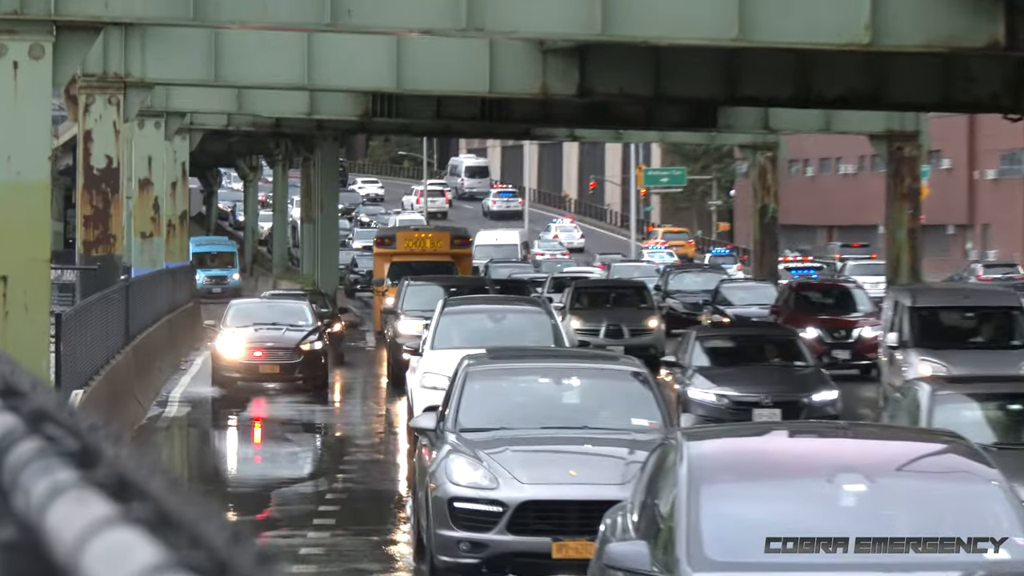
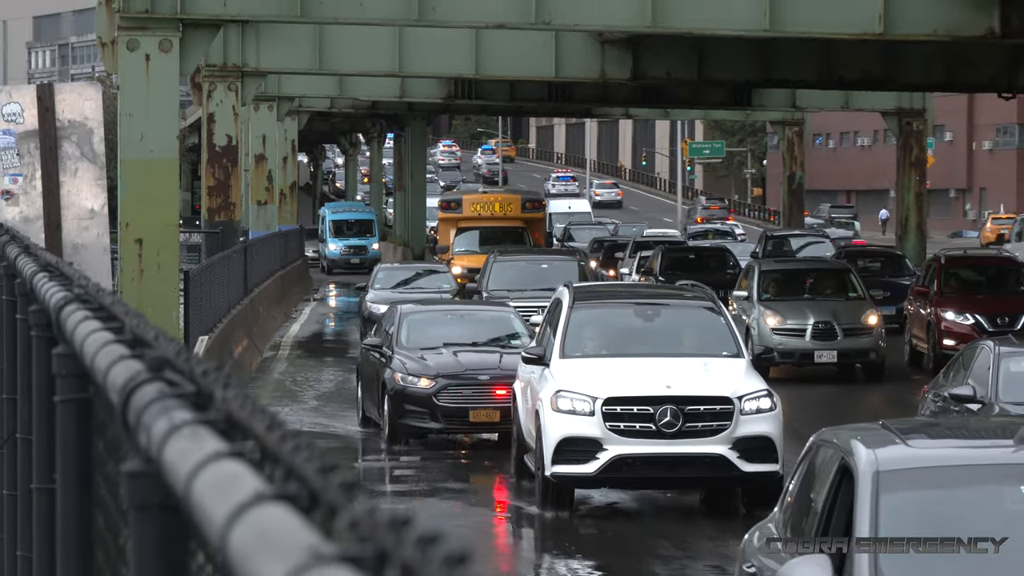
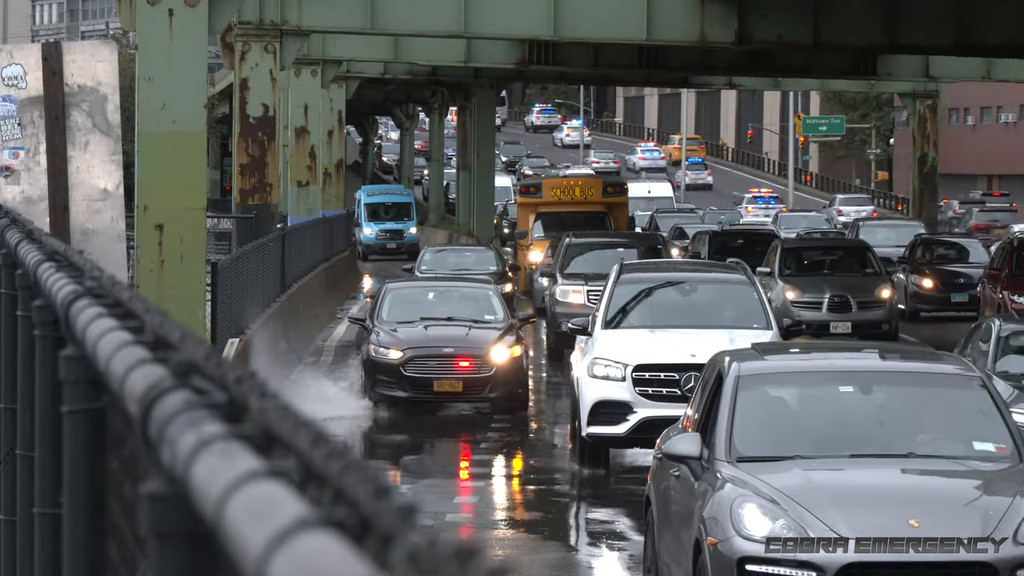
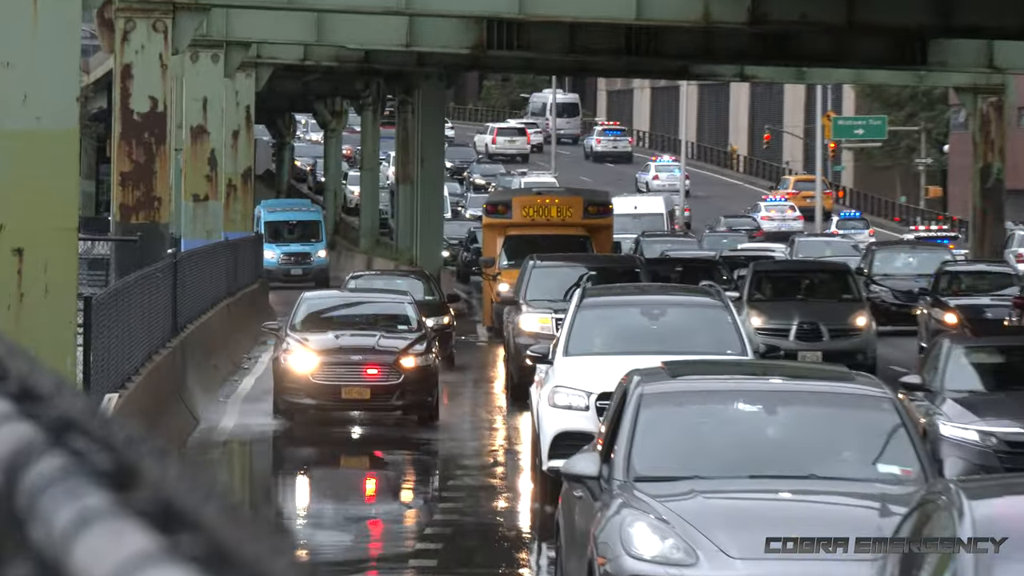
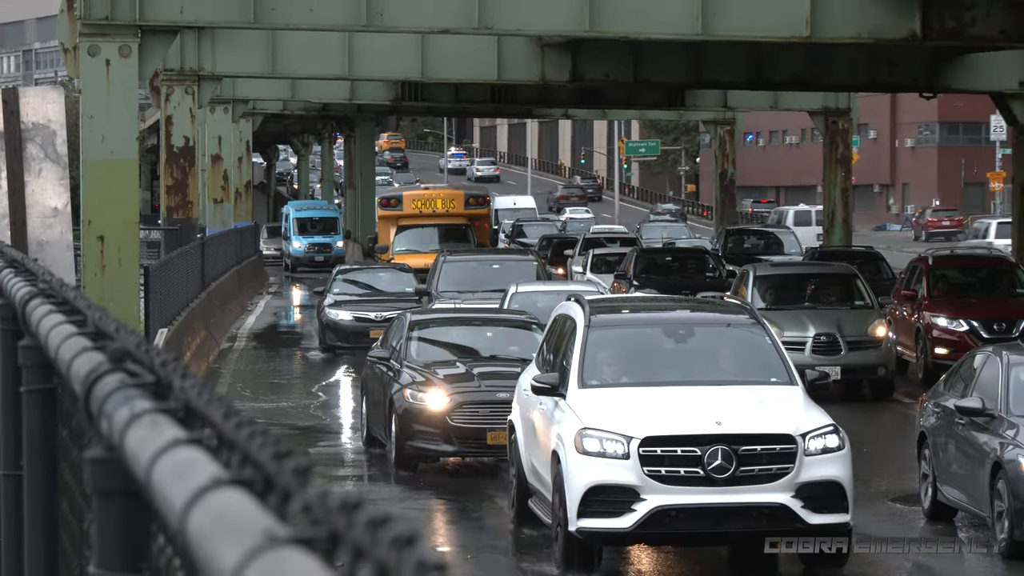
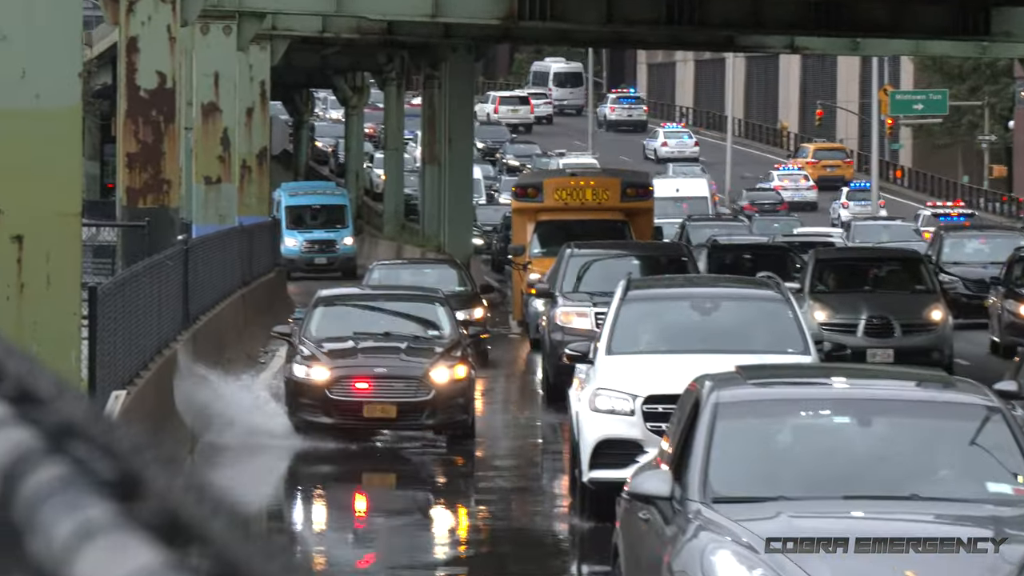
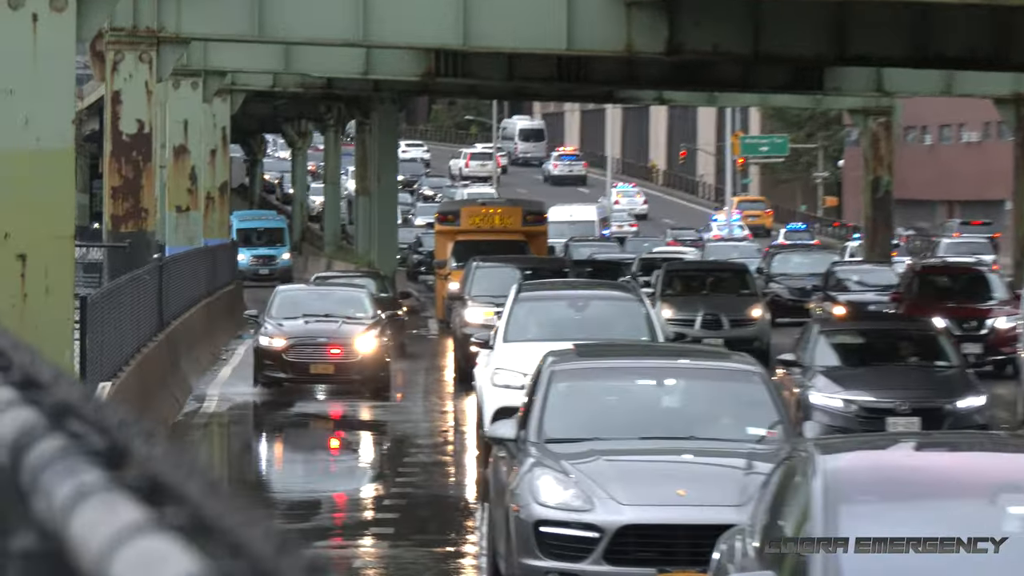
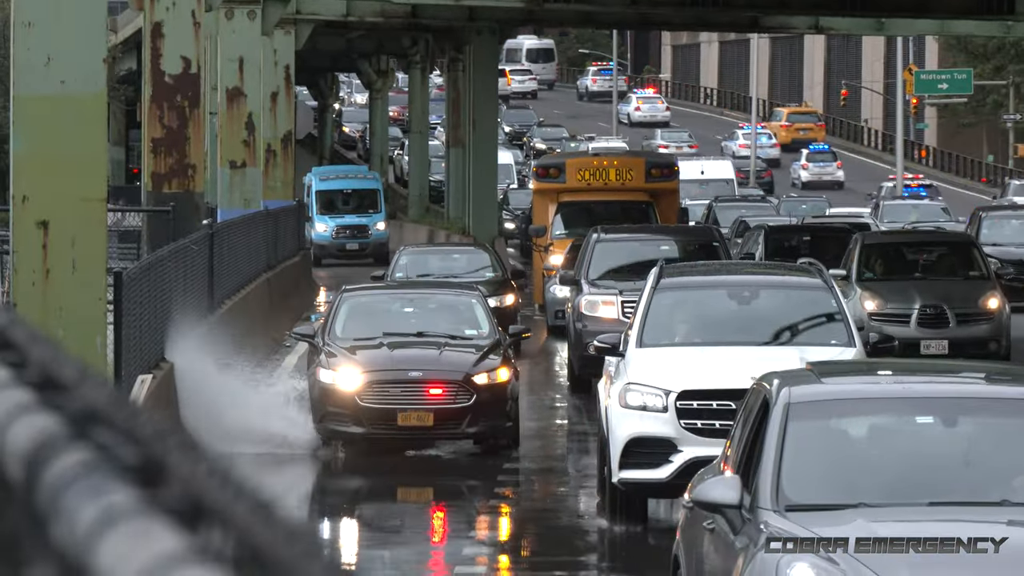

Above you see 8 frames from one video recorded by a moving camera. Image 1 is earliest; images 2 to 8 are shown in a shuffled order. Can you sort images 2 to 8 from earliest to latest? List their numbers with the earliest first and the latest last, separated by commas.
7, 4, 6, 8, 3, 2, 5
